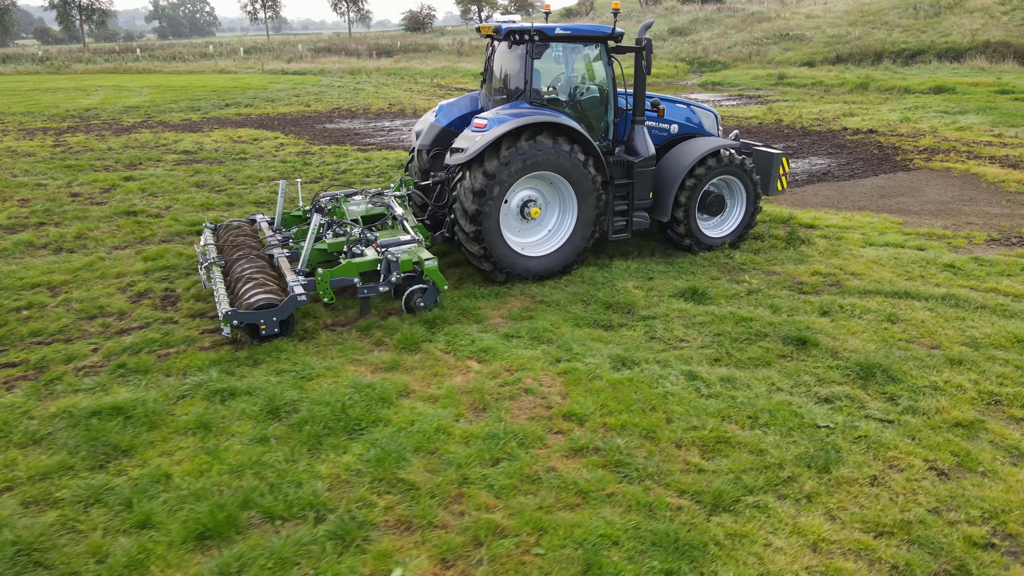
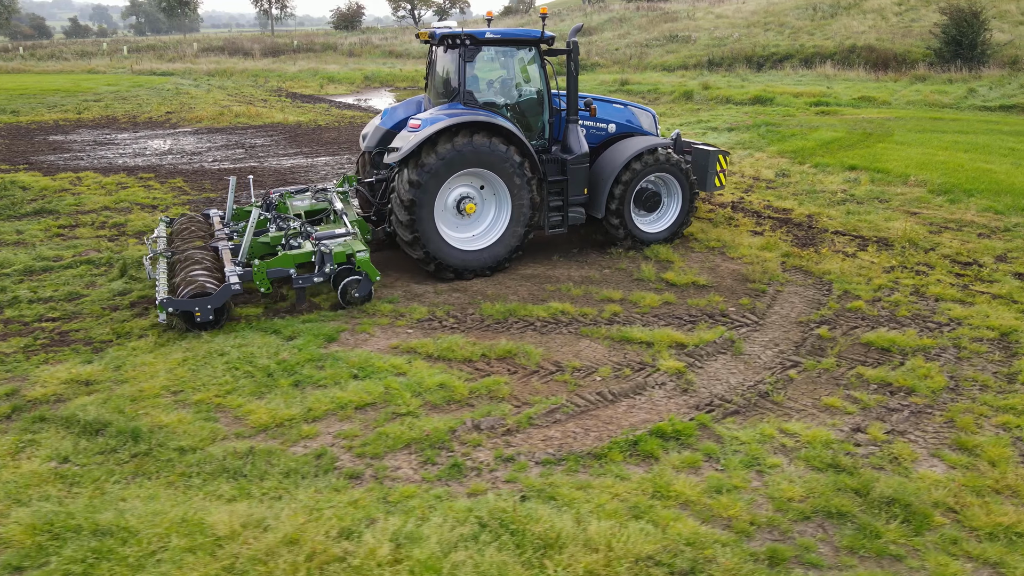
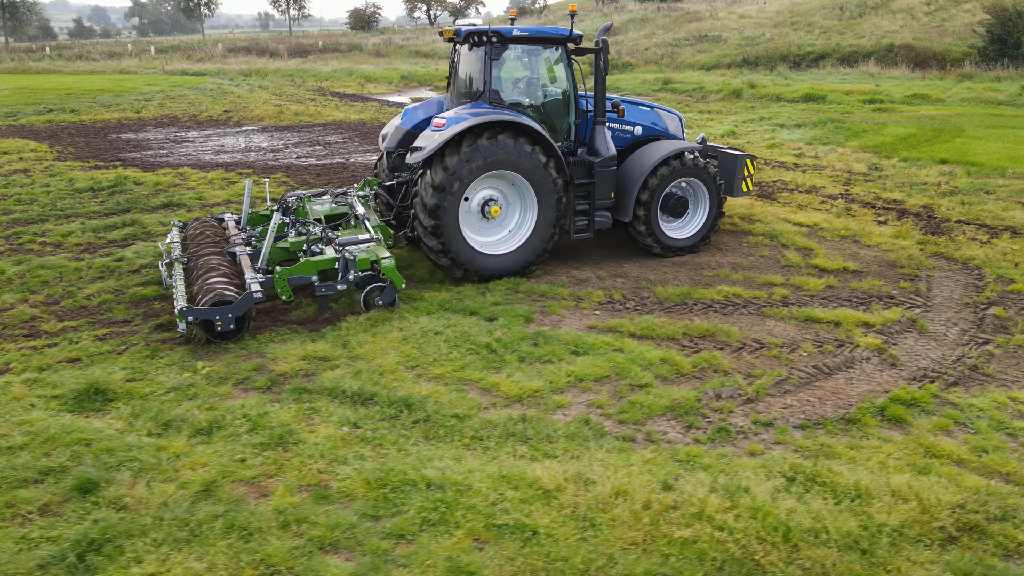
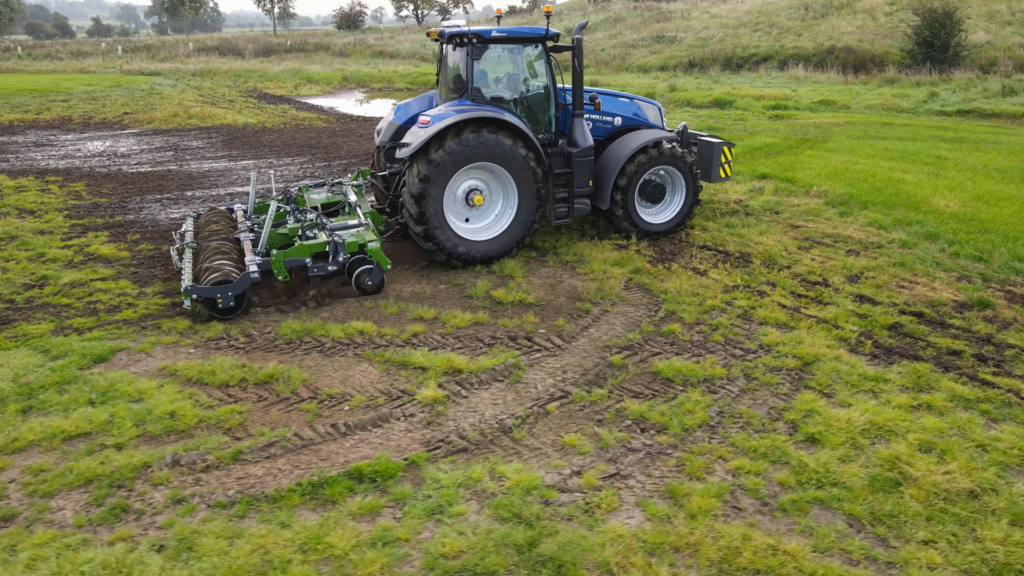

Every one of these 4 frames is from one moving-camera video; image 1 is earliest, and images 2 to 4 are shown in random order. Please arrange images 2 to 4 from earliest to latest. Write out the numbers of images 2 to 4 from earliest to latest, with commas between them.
3, 2, 4
